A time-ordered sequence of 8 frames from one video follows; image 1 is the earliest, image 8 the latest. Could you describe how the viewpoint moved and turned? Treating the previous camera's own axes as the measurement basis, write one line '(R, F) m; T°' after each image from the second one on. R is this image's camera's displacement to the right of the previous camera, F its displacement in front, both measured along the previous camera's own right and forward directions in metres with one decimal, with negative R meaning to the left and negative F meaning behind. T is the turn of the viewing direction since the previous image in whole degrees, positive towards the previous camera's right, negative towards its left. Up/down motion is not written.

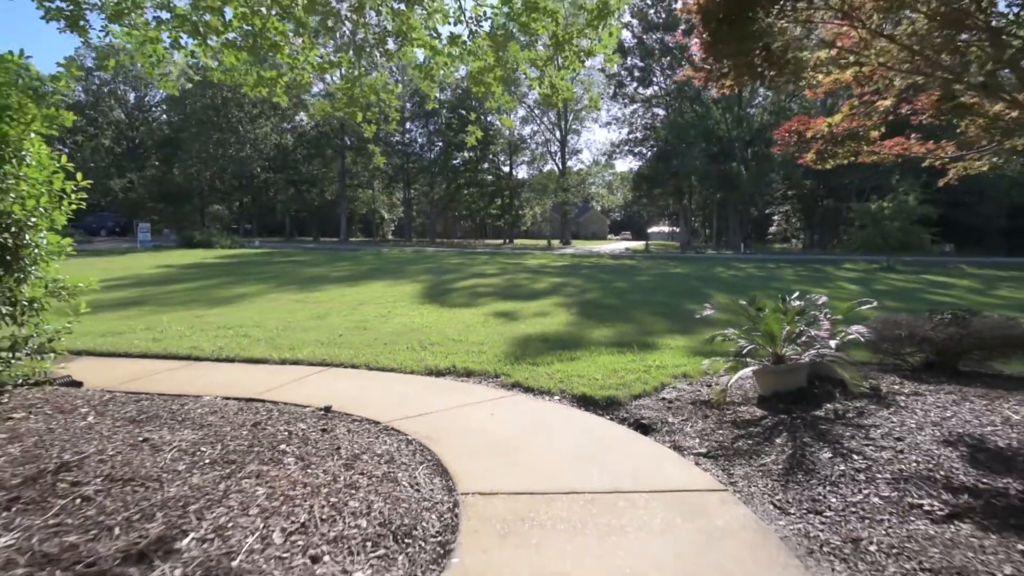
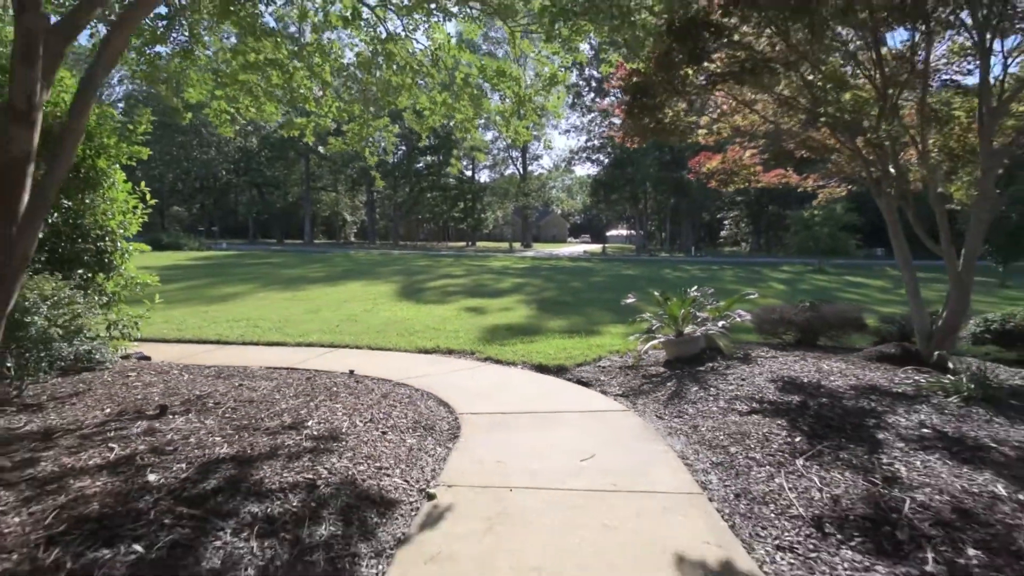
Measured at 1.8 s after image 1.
(-0.2, -1.7) m; +4°
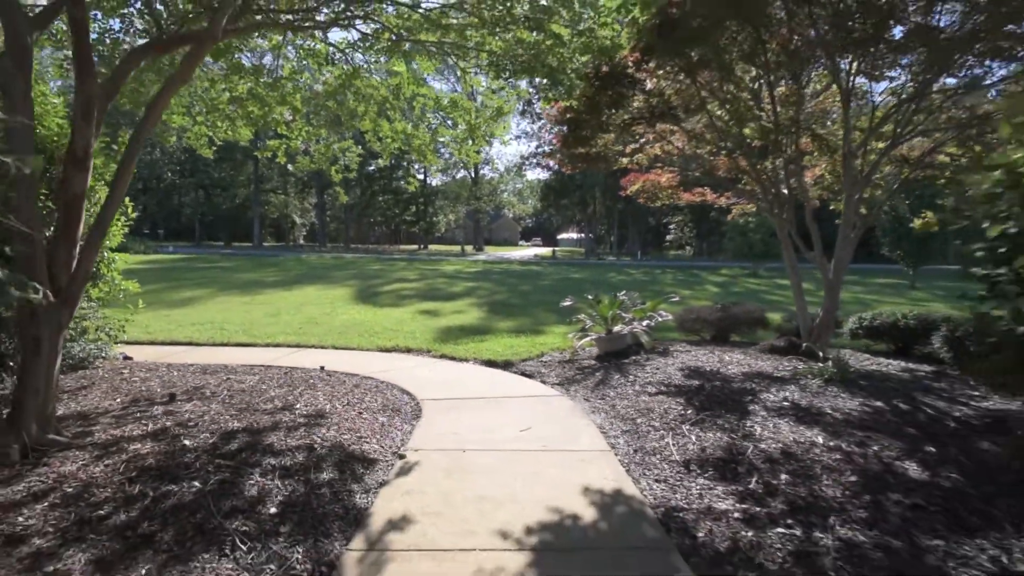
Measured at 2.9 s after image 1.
(0.0, -1.0) m; +4°
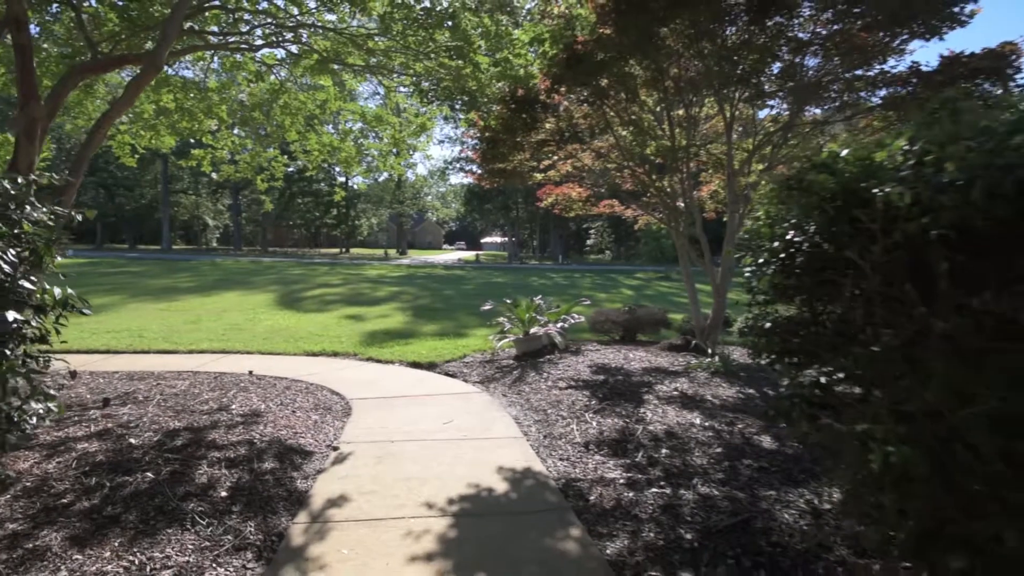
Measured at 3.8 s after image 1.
(0.0, -0.5) m; +7°
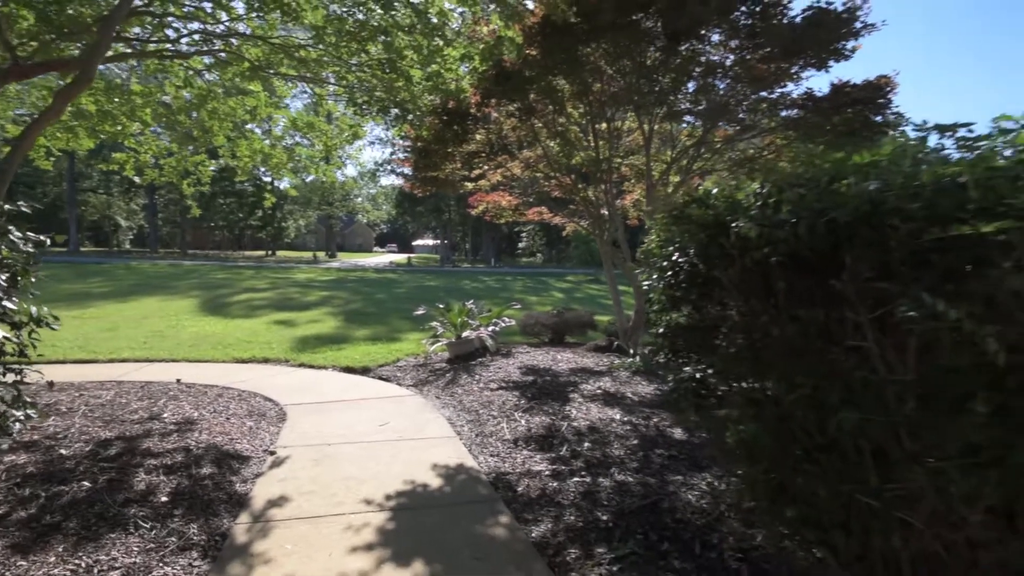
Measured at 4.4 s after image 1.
(0.0, -0.3) m; +6°
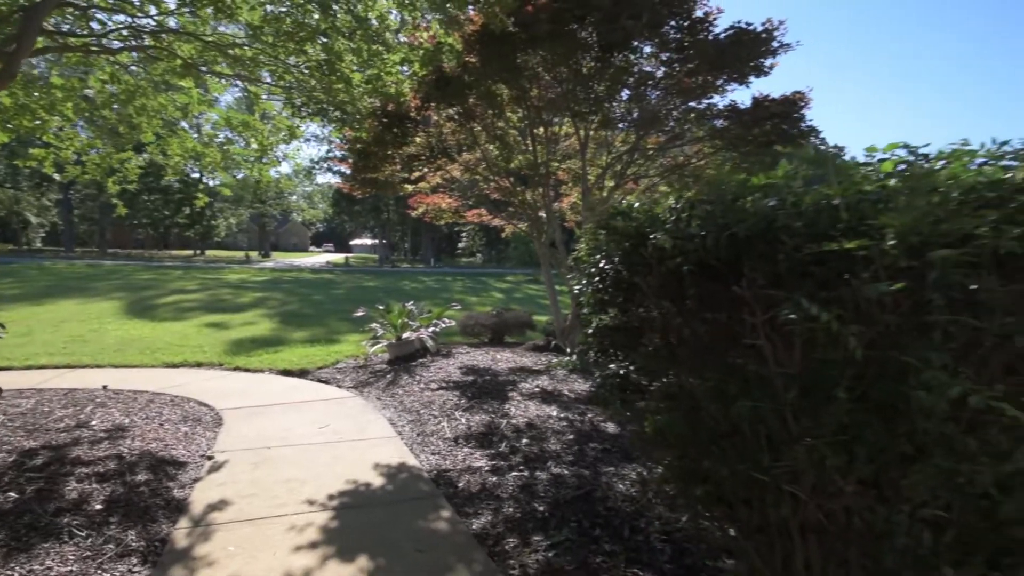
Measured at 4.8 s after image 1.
(0.0, -0.2) m; +6°
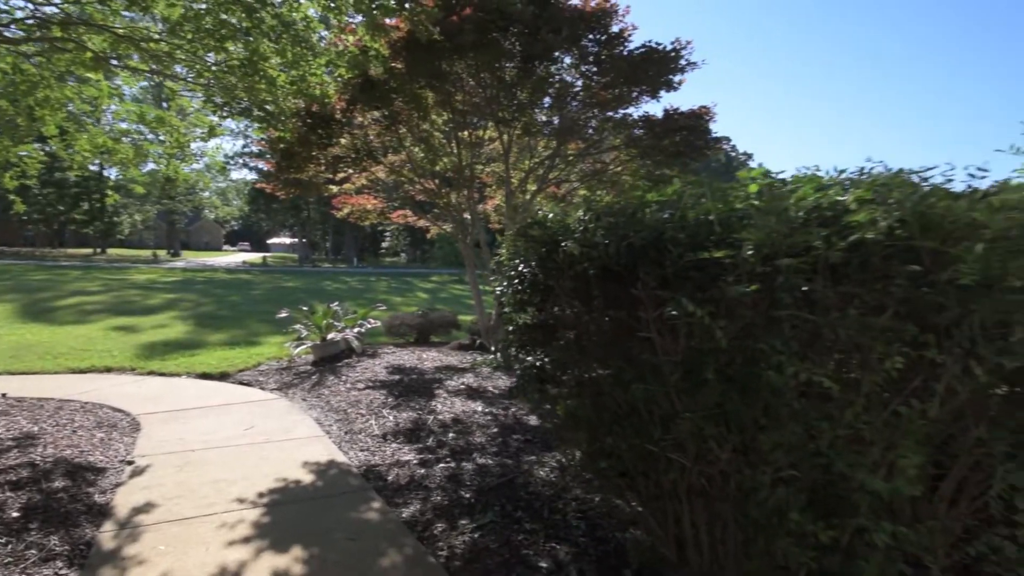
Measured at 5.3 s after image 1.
(0.0, -0.2) m; +7°
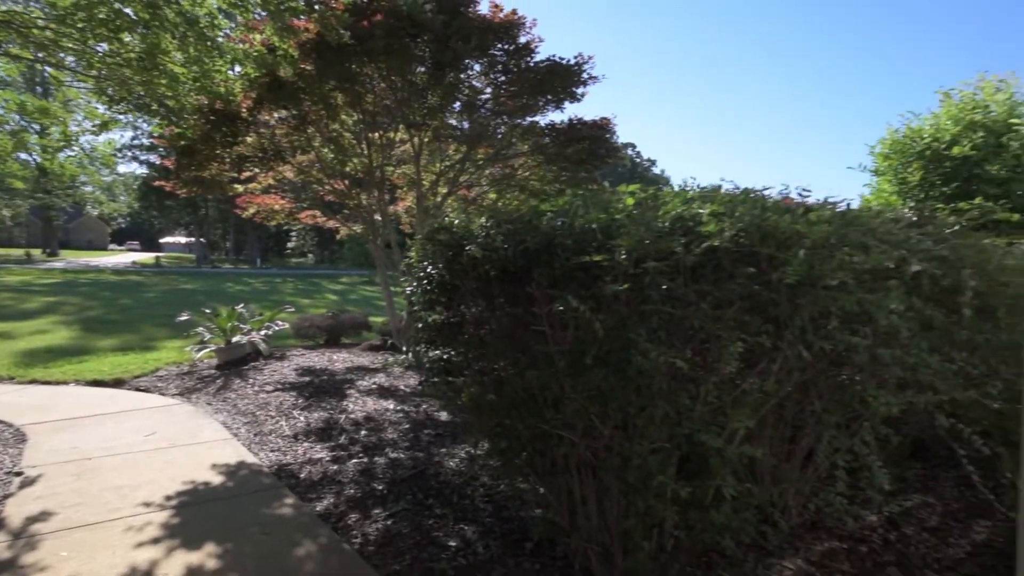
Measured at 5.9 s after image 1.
(0.0, -0.2) m; +8°
